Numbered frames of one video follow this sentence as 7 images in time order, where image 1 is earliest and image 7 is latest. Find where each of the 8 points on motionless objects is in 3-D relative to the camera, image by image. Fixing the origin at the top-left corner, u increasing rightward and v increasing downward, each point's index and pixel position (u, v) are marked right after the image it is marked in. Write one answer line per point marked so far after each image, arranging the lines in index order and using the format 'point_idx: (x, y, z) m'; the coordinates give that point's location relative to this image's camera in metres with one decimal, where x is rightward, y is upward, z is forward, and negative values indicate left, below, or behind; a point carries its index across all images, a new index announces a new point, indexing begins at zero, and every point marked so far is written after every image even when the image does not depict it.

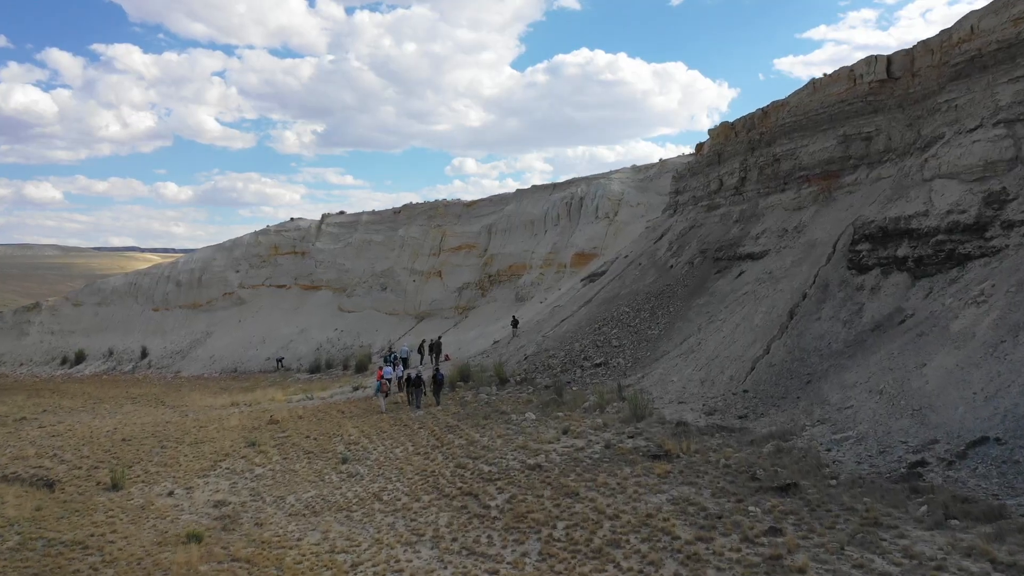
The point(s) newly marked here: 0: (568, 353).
0: (+1.1, -1.2, +16.3) m
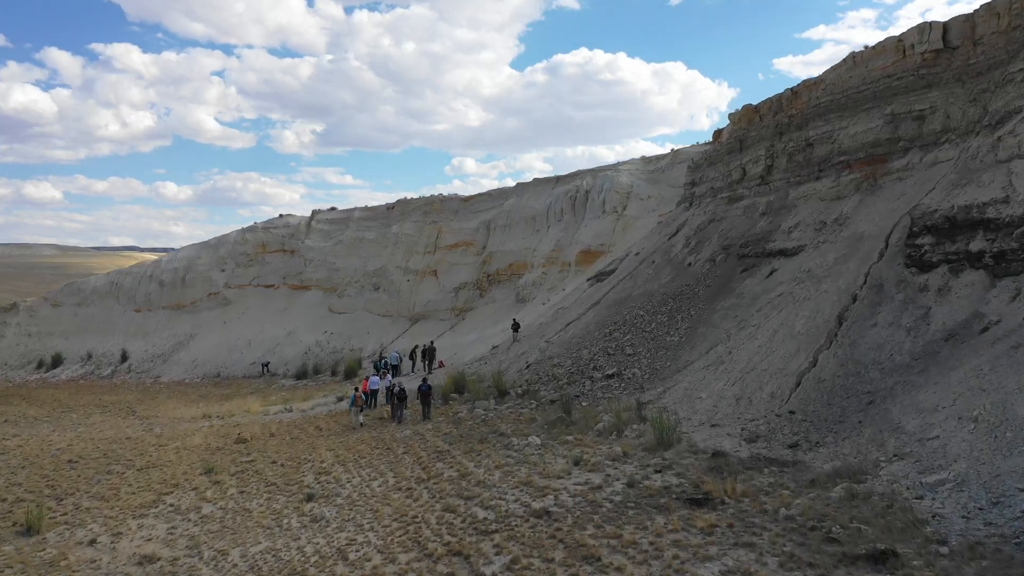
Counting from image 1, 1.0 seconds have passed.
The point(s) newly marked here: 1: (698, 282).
0: (+1.1, -1.2, +14.5) m
1: (+3.2, +0.1, +14.9) m
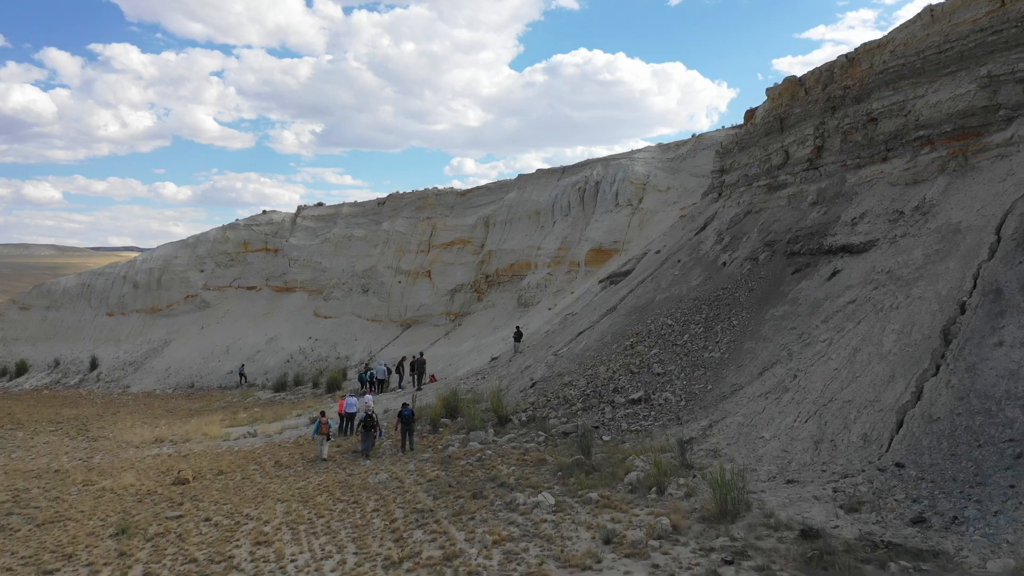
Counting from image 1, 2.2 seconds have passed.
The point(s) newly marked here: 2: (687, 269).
0: (+1.1, -1.3, +12.0) m
1: (+3.2, 0.0, +12.4) m
2: (+2.9, +0.3, +14.4) m
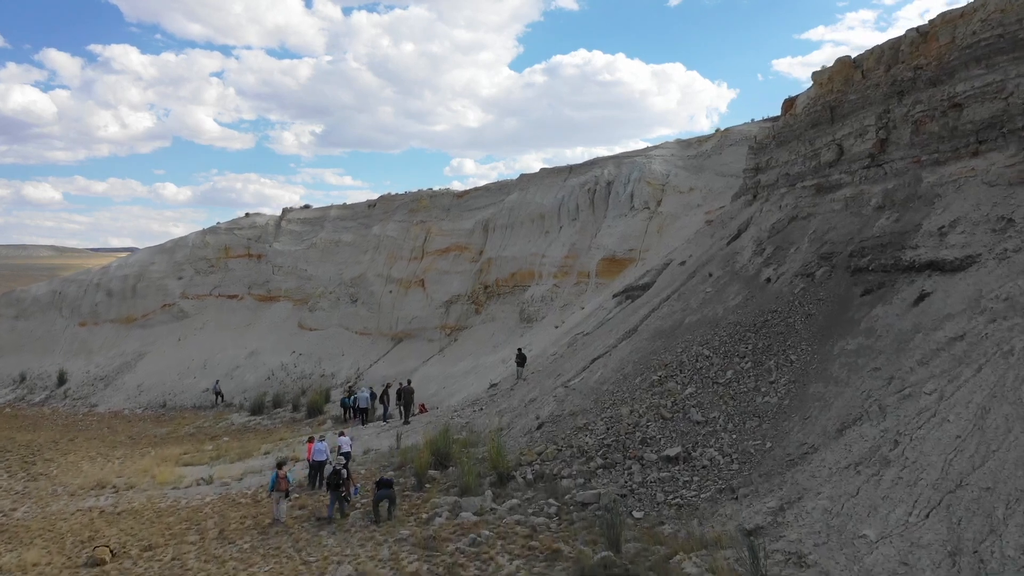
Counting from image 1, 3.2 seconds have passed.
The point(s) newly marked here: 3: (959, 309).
0: (+1.1, -1.6, +9.8) m
1: (+3.2, -0.2, +10.1) m
2: (+2.9, 0.0, +12.2) m
3: (+4.0, -0.2, +7.8) m
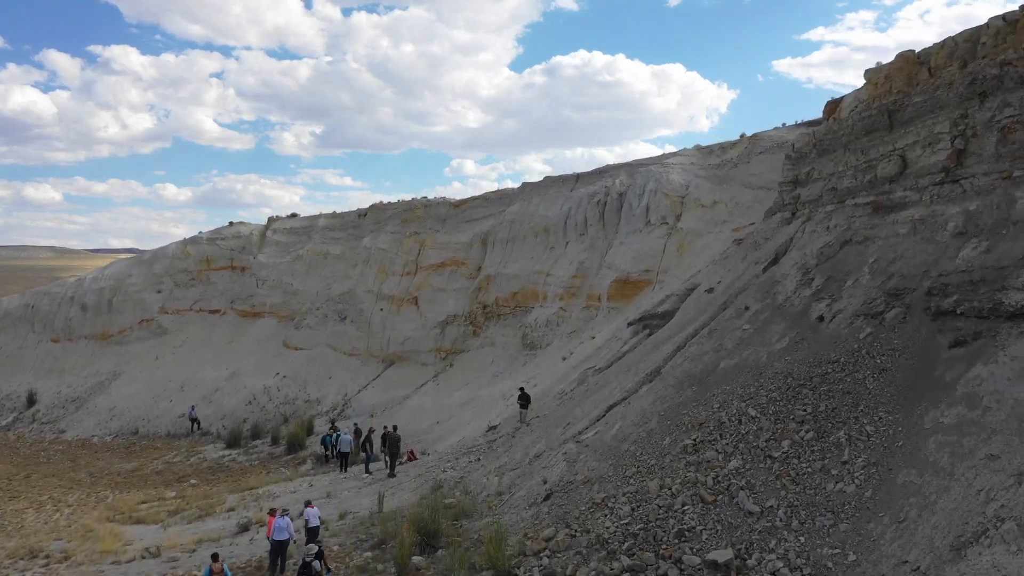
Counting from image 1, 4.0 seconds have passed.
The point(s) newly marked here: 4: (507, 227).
0: (+1.1, -2.0, +7.9) m
1: (+3.3, -0.7, +8.3) m
2: (+2.9, -0.4, +10.3) m
3: (+4.0, -0.6, +5.9) m
4: (-0.1, +1.4, +19.9) m
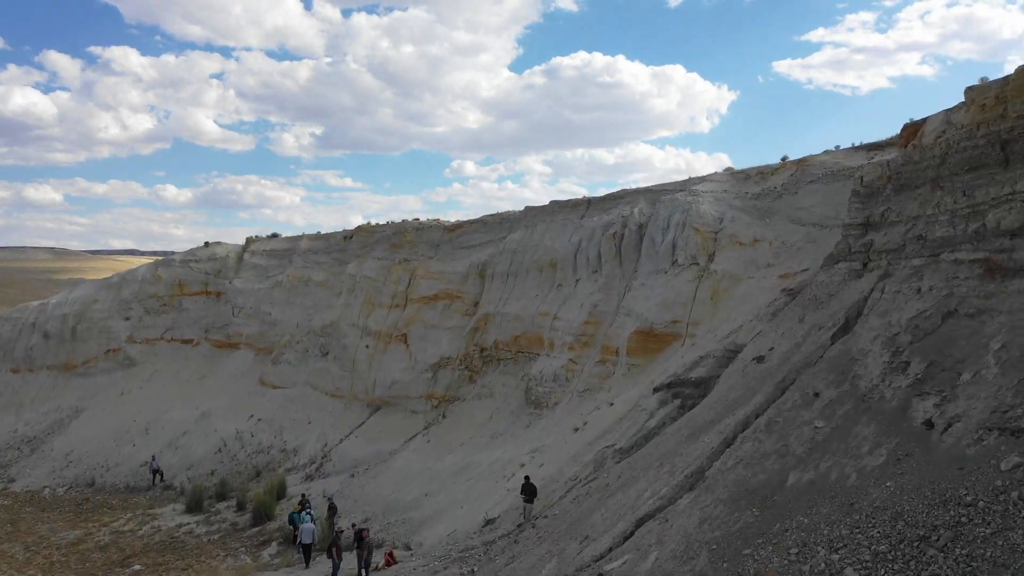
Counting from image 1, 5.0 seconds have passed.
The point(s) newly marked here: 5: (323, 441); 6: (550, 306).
0: (+1.2, -2.8, +5.5) m
1: (+3.3, -1.4, +5.8) m
2: (+3.0, -1.2, +7.9) m
3: (+4.0, -1.4, +3.5) m
4: (-0.1, +0.6, +17.5) m
5: (-4.1, -3.3, +18.9) m
6: (+0.7, -0.3, +15.6) m
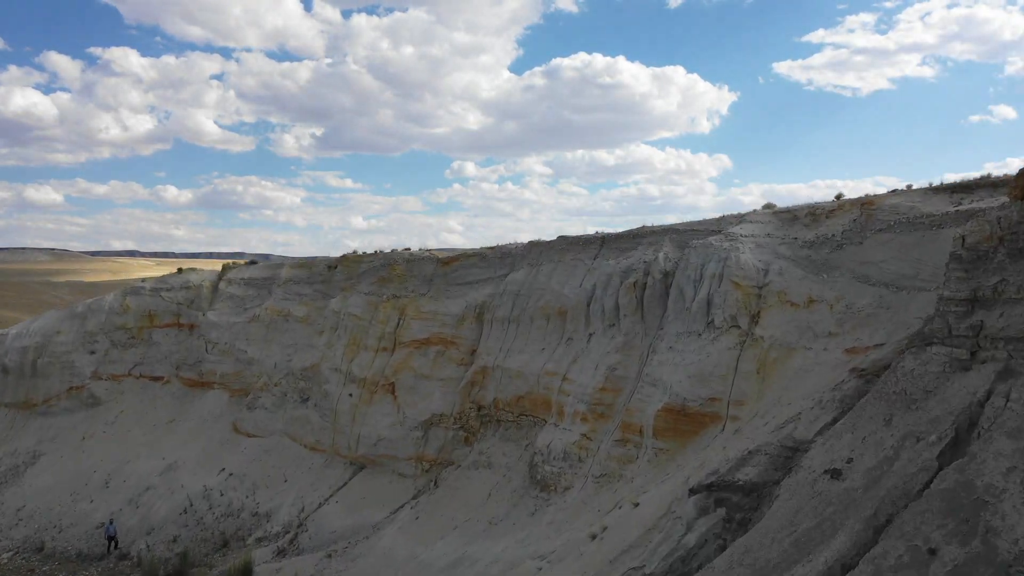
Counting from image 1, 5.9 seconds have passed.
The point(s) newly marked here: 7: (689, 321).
0: (+1.2, -3.6, +3.2) m
1: (+3.3, -2.3, +3.6) m
2: (+3.0, -2.0, +5.6) m
3: (+4.1, -2.2, +1.2) m
4: (-0.1, -0.2, +15.3) m
5: (-4.1, -4.1, +16.7) m
6: (+0.7, -1.2, +13.4) m
7: (+2.3, -0.4, +11.4) m
